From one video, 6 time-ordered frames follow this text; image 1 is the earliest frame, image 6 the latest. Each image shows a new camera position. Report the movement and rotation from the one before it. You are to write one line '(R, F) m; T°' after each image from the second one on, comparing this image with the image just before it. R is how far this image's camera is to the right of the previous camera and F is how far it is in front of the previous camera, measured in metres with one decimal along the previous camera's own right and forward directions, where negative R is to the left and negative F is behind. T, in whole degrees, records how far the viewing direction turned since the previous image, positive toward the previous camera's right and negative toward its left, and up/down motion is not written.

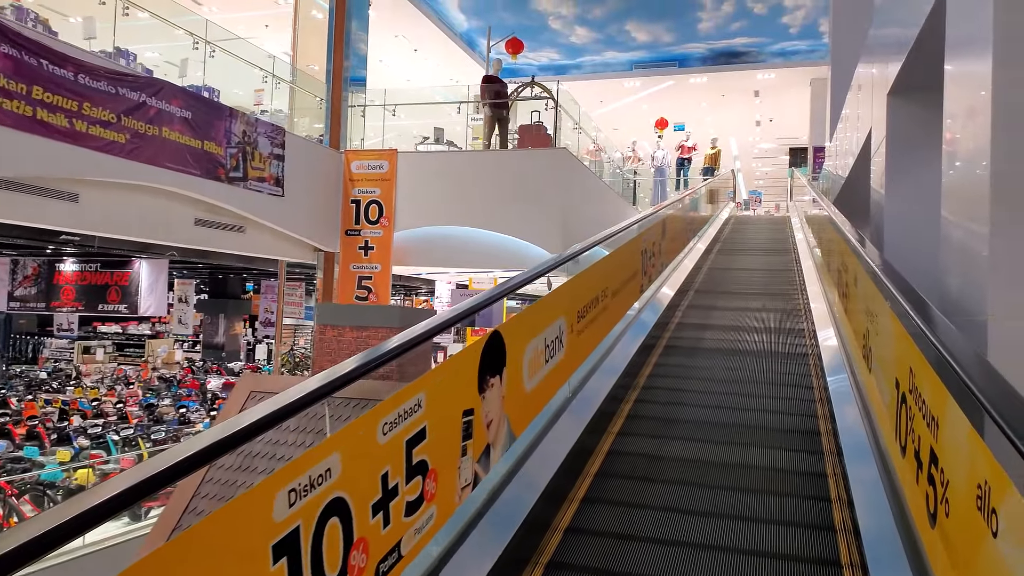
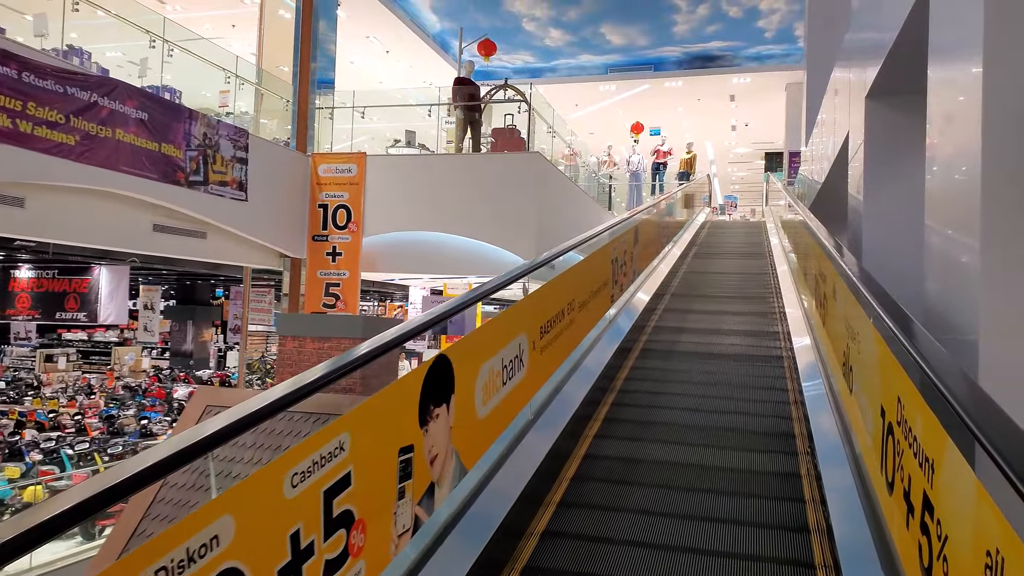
(+0.1, +0.2) m; +2°
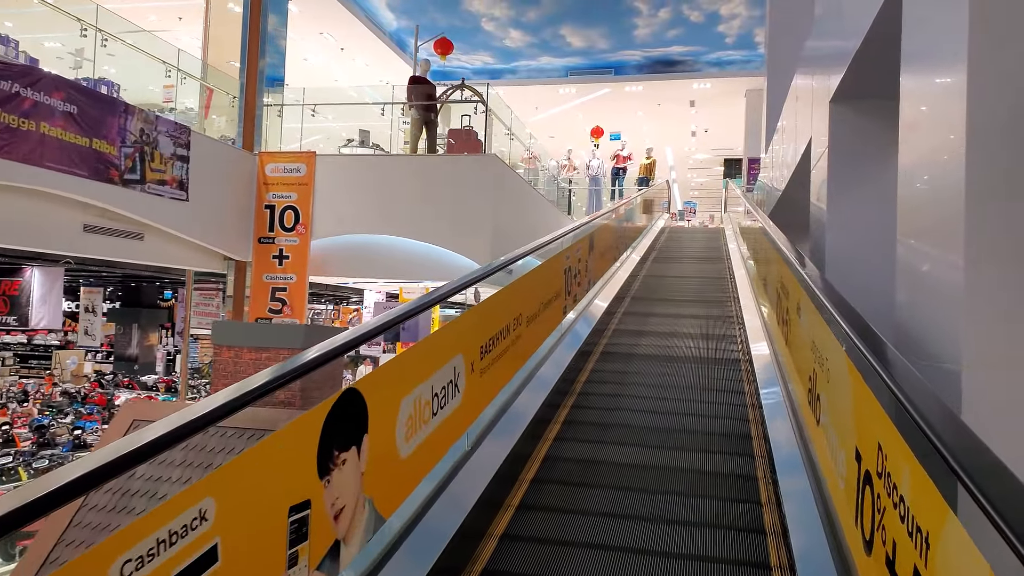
(+0.1, +0.2) m; +3°
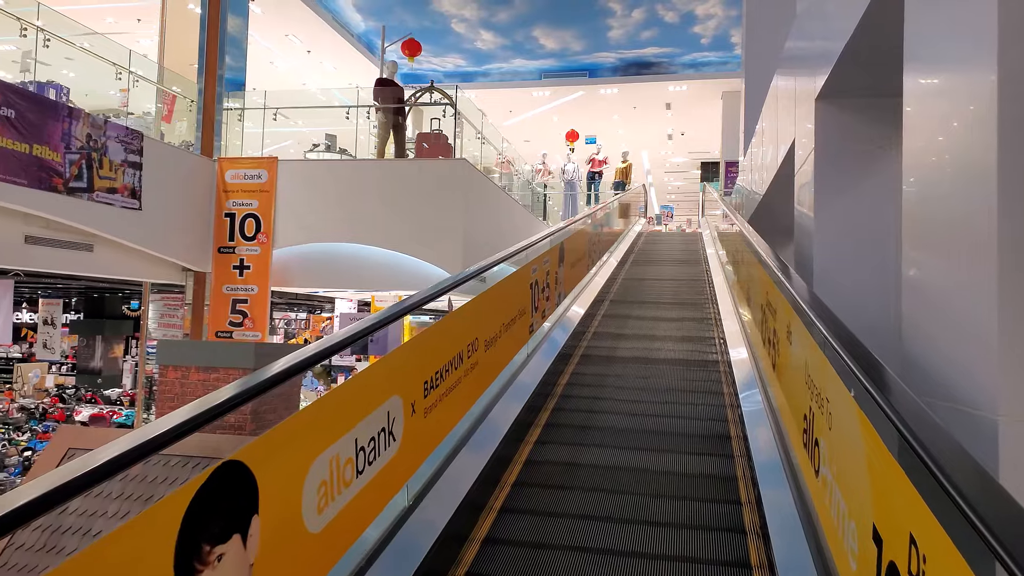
(+0.1, +0.3) m; +2°
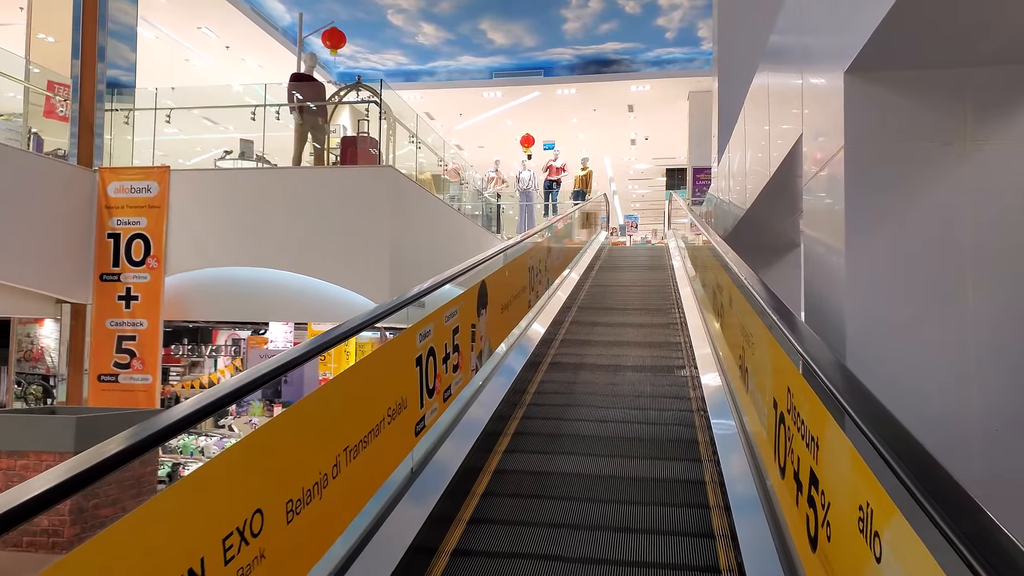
(+0.3, +1.1) m; +3°
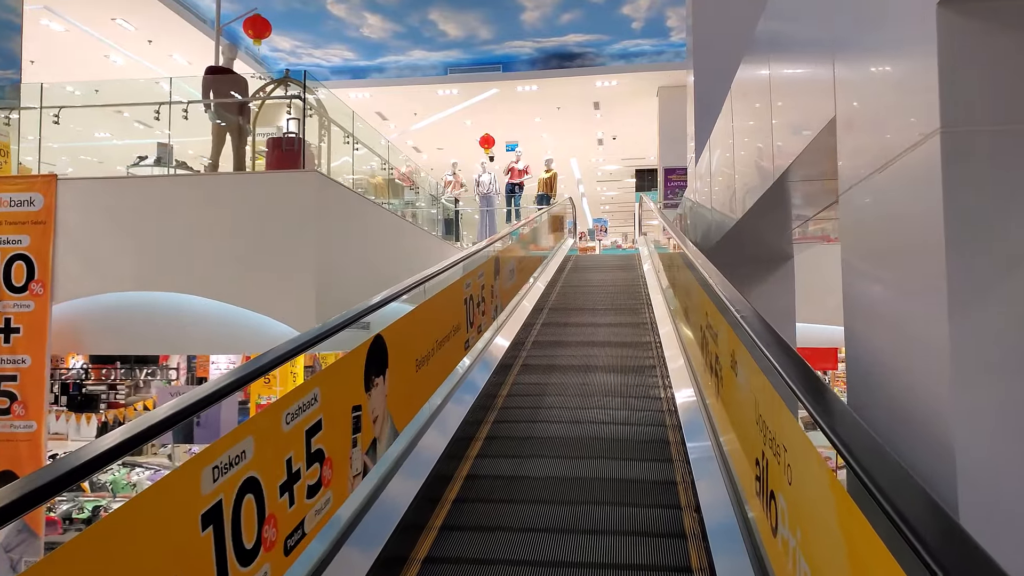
(+0.2, +0.8) m; +2°
